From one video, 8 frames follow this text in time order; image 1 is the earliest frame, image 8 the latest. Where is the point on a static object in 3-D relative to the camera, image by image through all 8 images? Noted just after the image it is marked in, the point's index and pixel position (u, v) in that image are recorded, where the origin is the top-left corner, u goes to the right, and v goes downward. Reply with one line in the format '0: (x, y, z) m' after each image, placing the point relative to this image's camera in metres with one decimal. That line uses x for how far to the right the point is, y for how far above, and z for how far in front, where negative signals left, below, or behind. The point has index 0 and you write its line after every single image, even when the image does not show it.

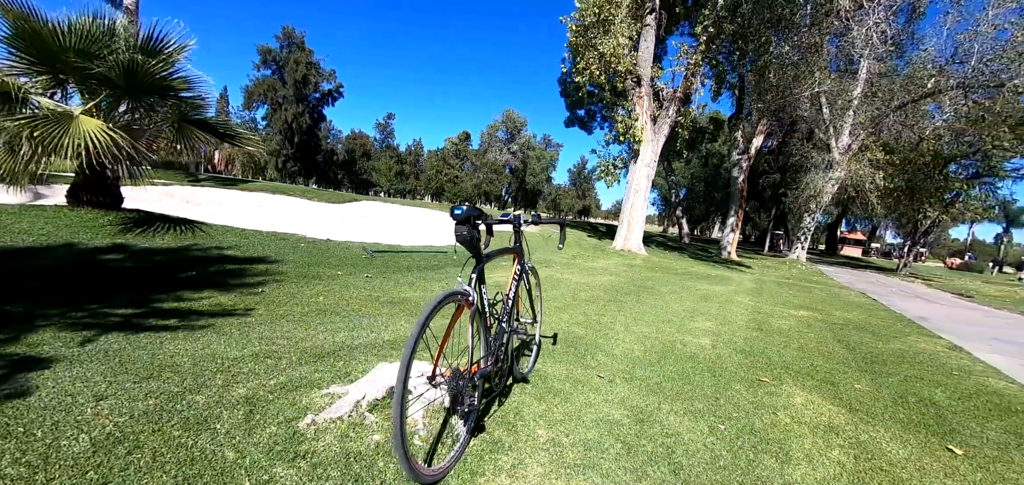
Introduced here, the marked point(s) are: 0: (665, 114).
0: (+5.8, +5.0, +16.6) m
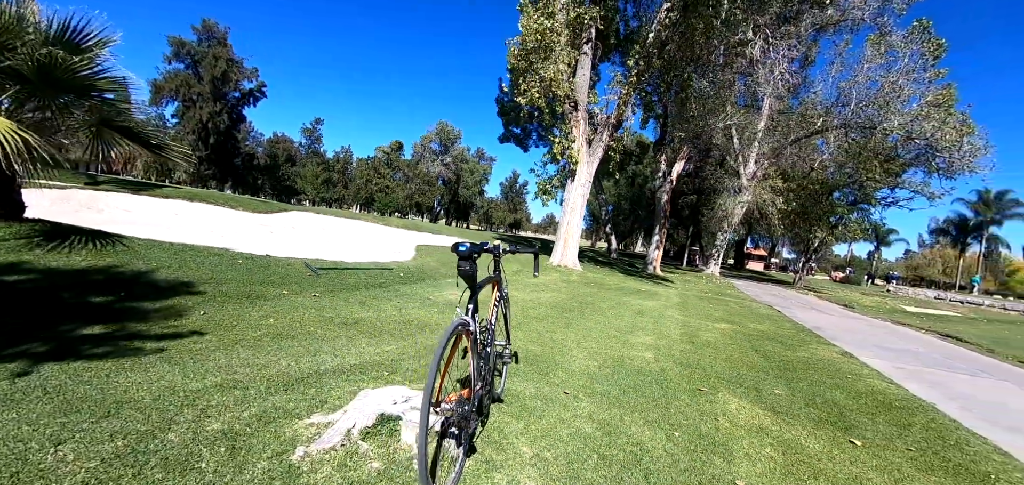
0: (+3.5, +4.4, +17.7) m
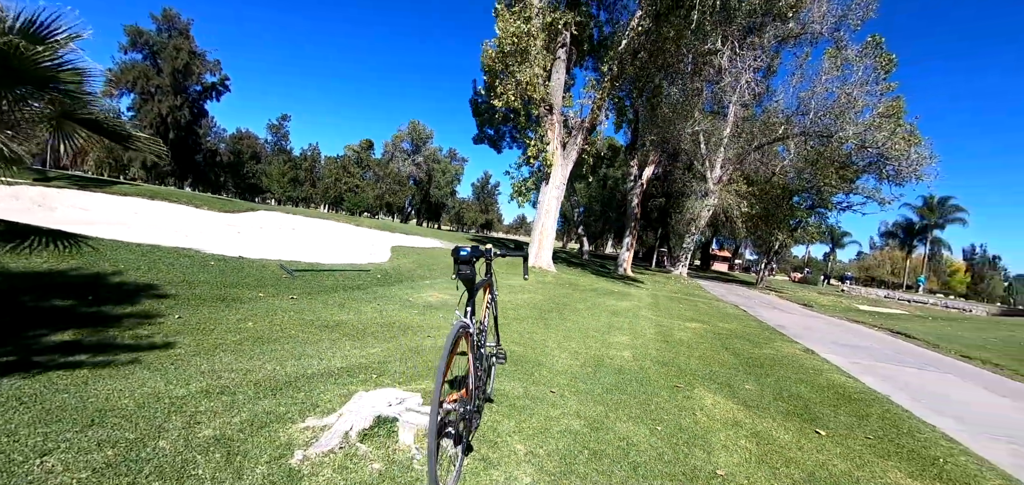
0: (+2.5, +4.3, +18.0) m
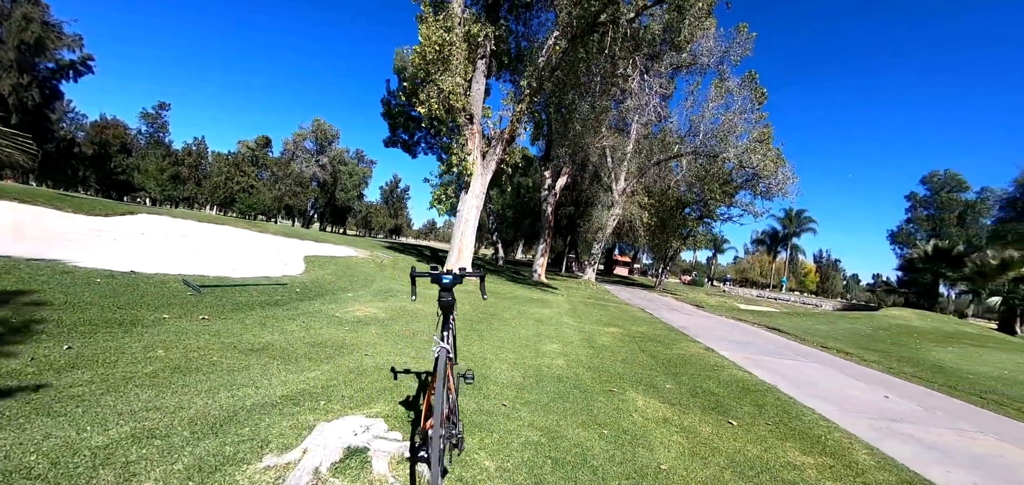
0: (-0.8, +3.9, +18.3) m
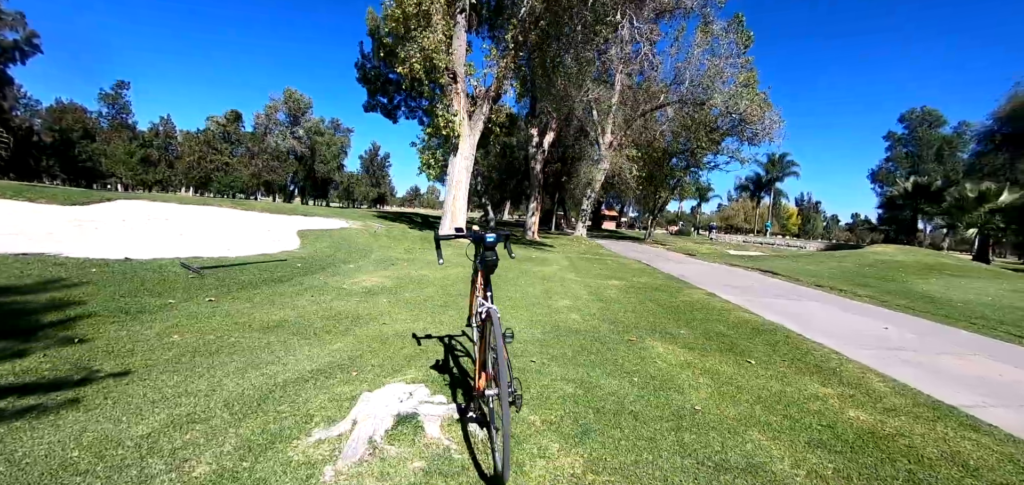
0: (-1.4, +5.5, +17.8) m
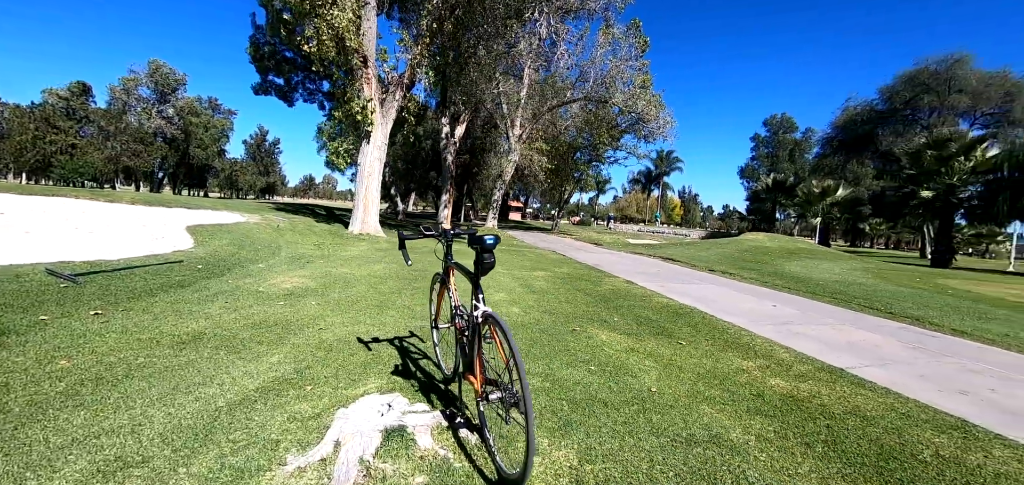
0: (-4.7, +5.8, +17.0) m
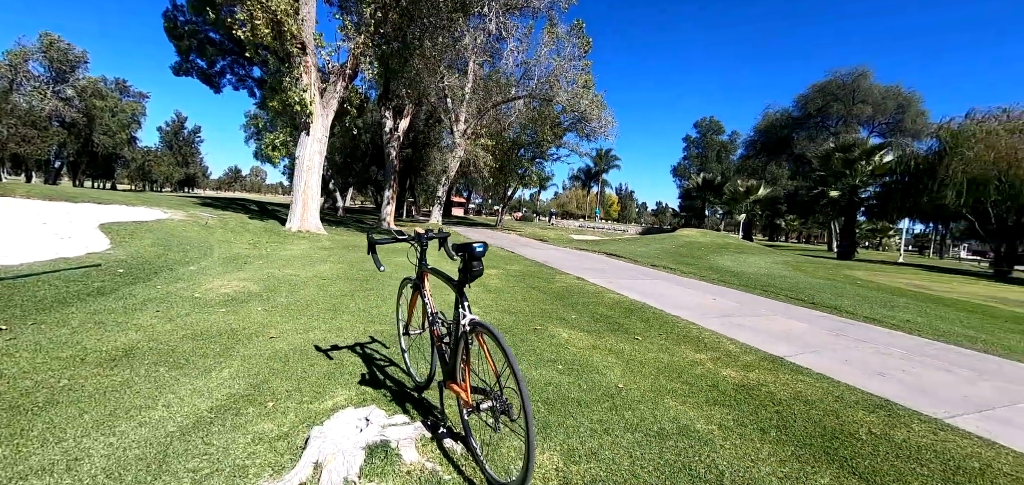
0: (-6.7, +5.8, +16.1) m
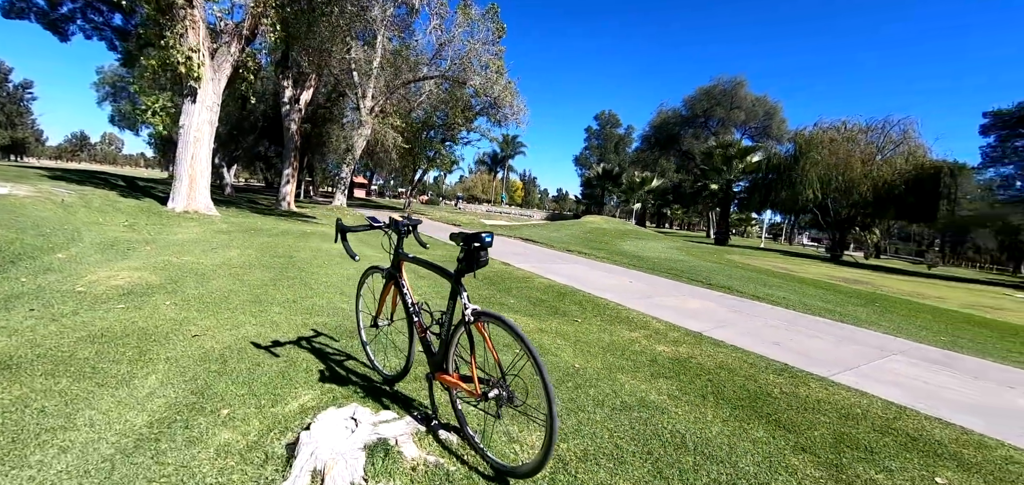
0: (-9.4, +6.4, +14.2) m
